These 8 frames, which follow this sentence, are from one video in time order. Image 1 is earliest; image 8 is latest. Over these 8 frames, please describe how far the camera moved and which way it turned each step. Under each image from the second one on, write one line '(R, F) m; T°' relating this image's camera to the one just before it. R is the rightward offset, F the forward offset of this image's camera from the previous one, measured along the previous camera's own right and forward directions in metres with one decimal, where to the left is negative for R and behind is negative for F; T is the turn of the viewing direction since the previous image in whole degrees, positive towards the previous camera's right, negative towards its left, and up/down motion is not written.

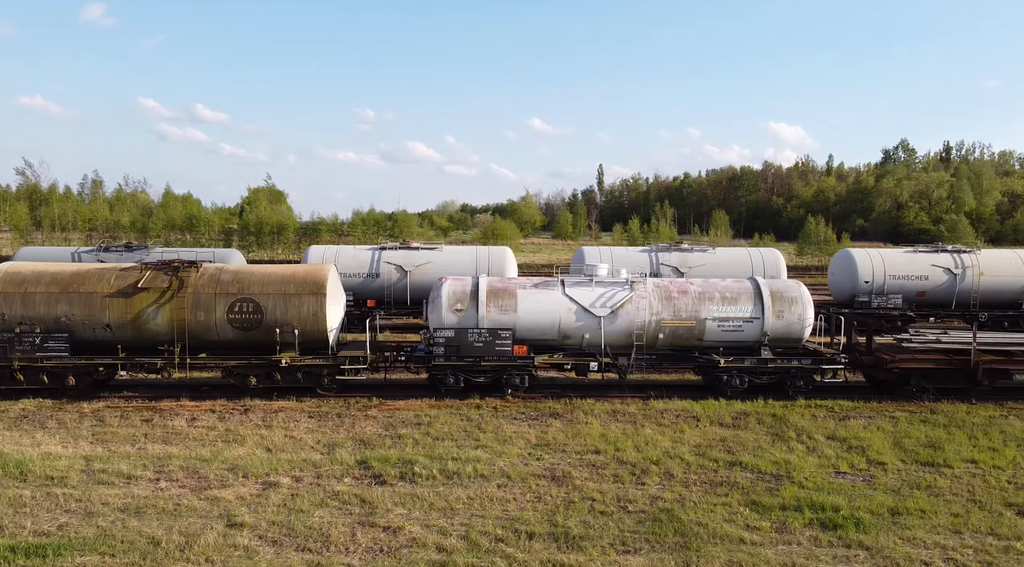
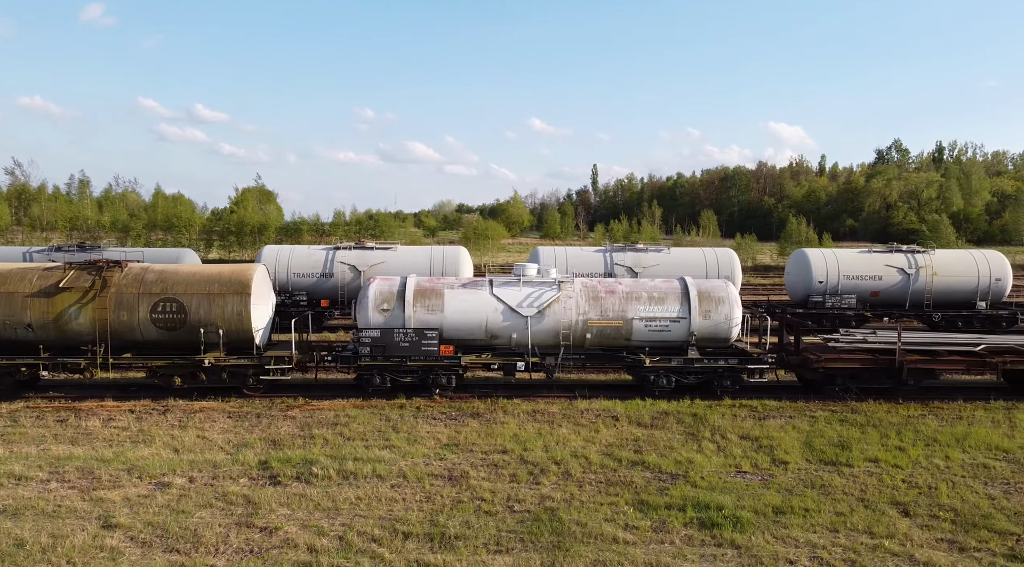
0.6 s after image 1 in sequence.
(+1.4, 0.0) m; 0°
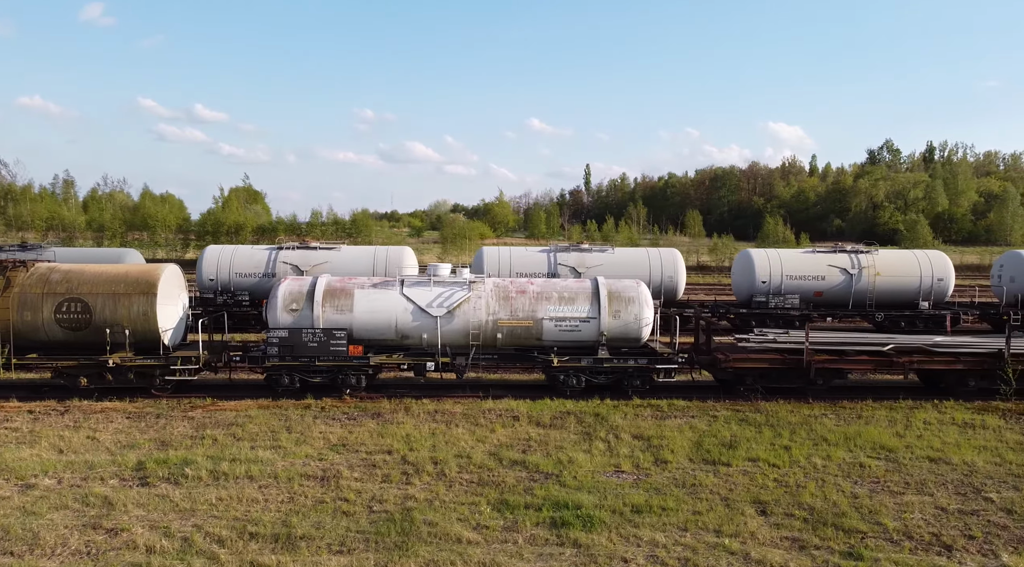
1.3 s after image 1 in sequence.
(+1.7, 0.0) m; +1°
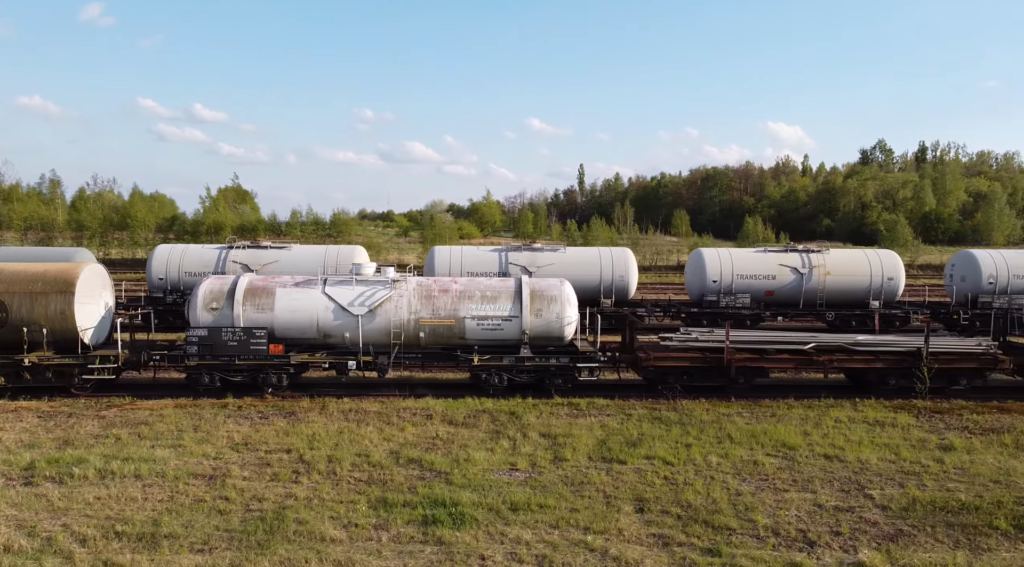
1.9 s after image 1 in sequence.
(+1.5, 0.0) m; +1°
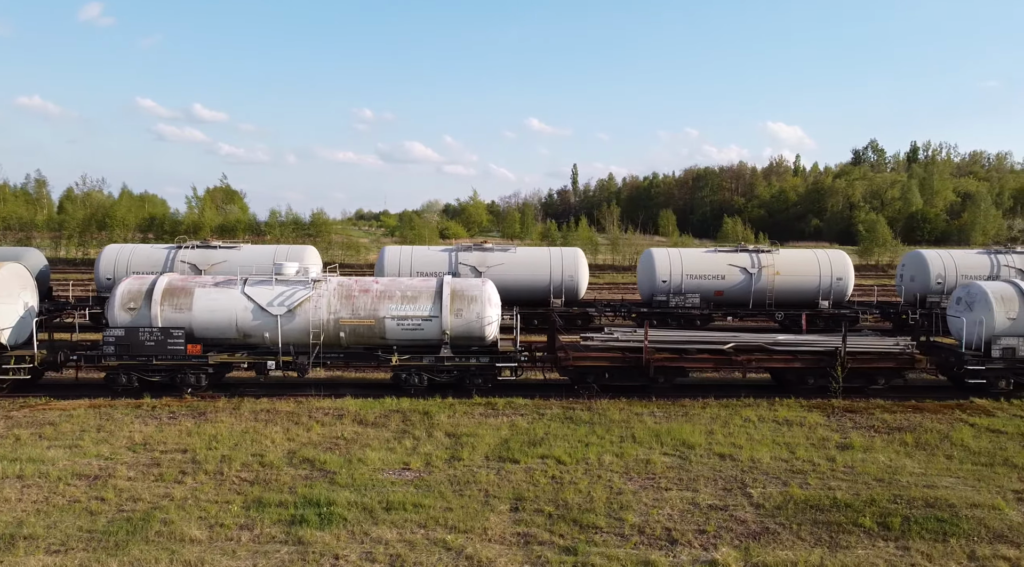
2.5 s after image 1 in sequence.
(+1.6, 0.0) m; +1°
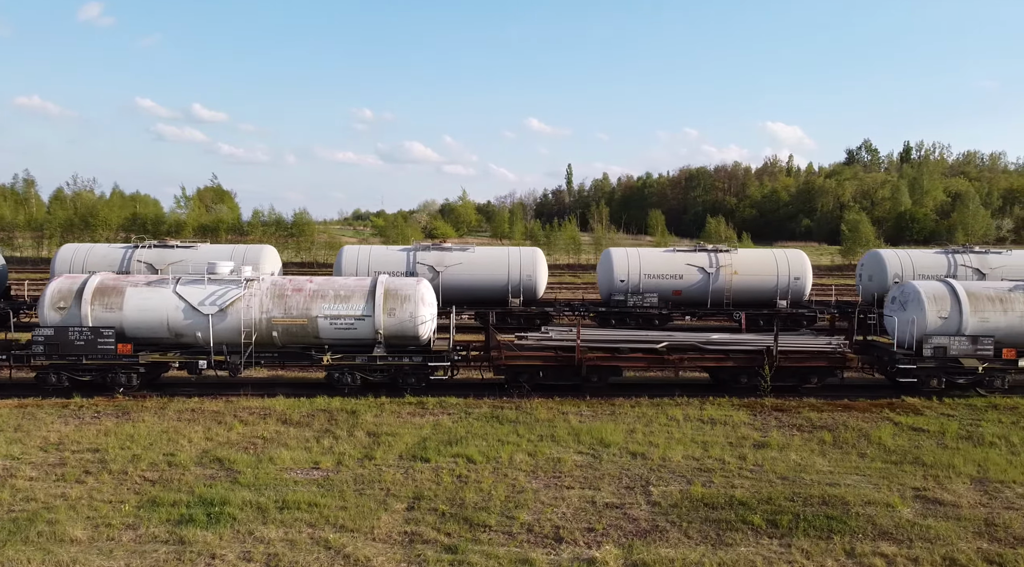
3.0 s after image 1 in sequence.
(+1.3, 0.0) m; 0°
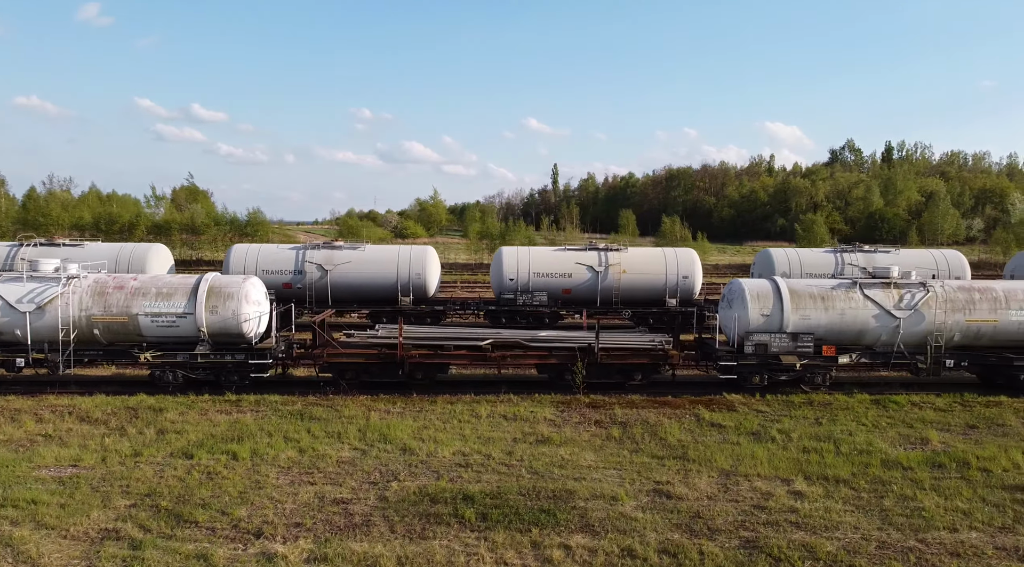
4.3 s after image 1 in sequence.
(+3.5, -0.1) m; +1°
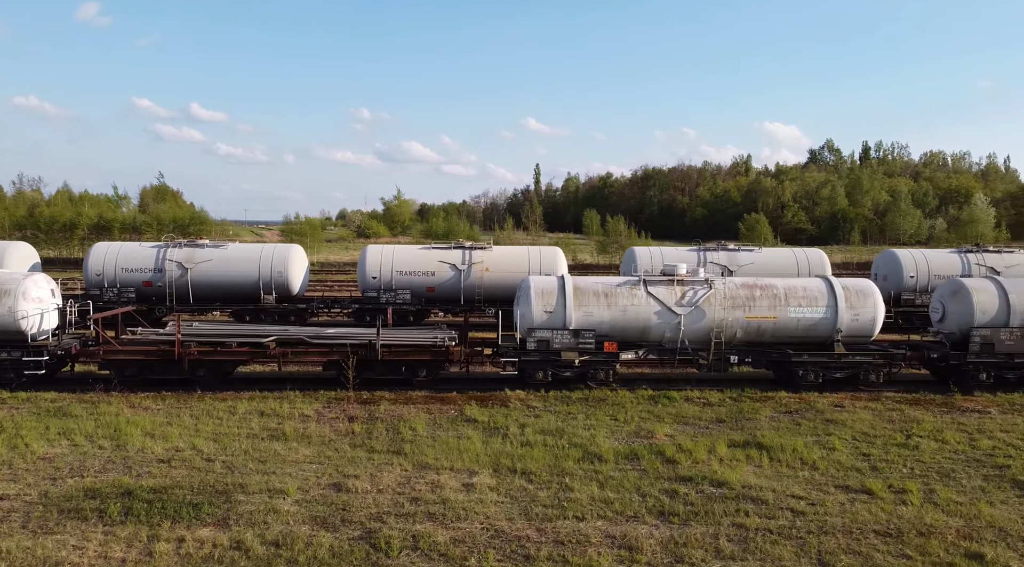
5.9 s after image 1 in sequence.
(+4.3, -0.2) m; +2°
